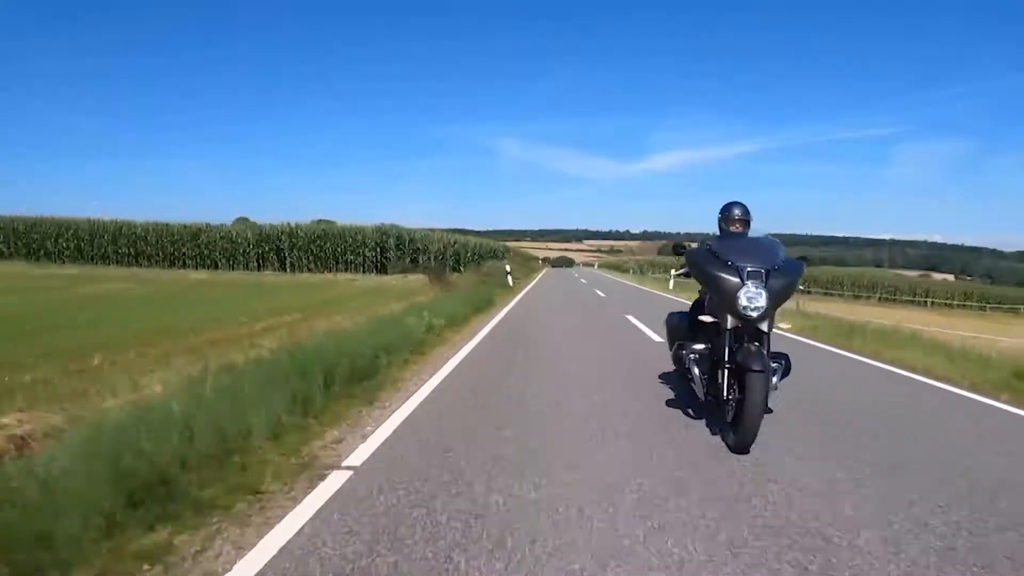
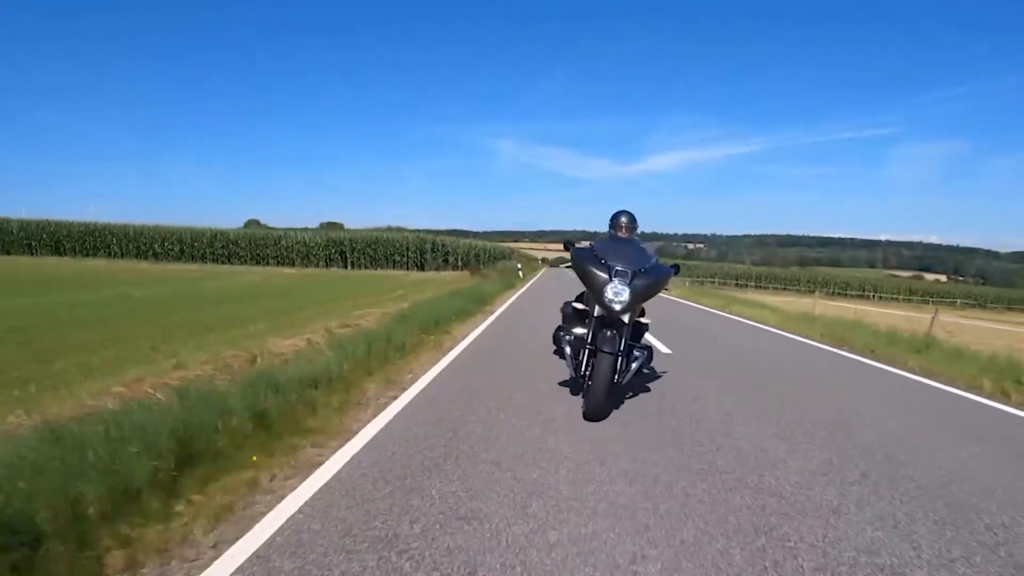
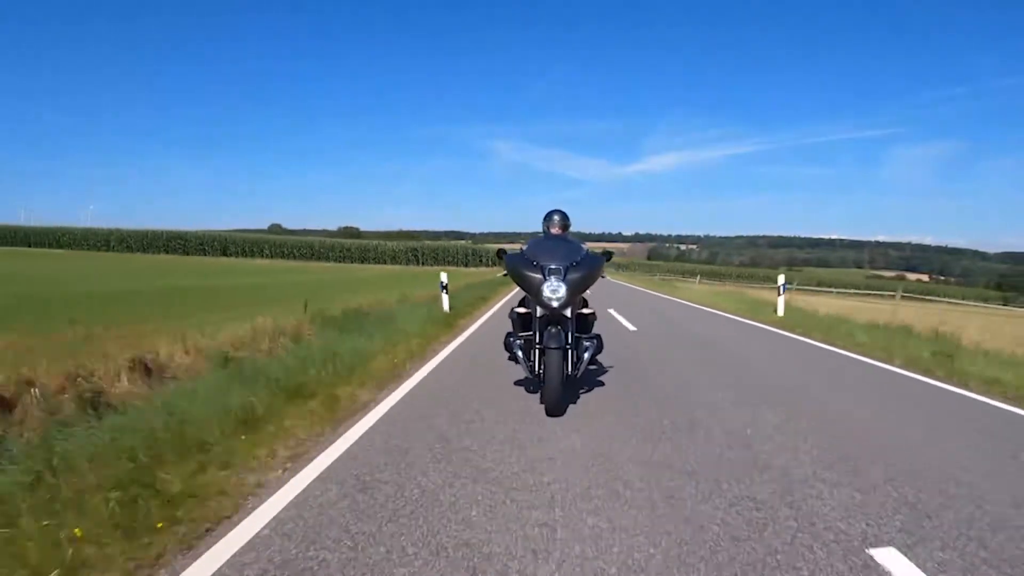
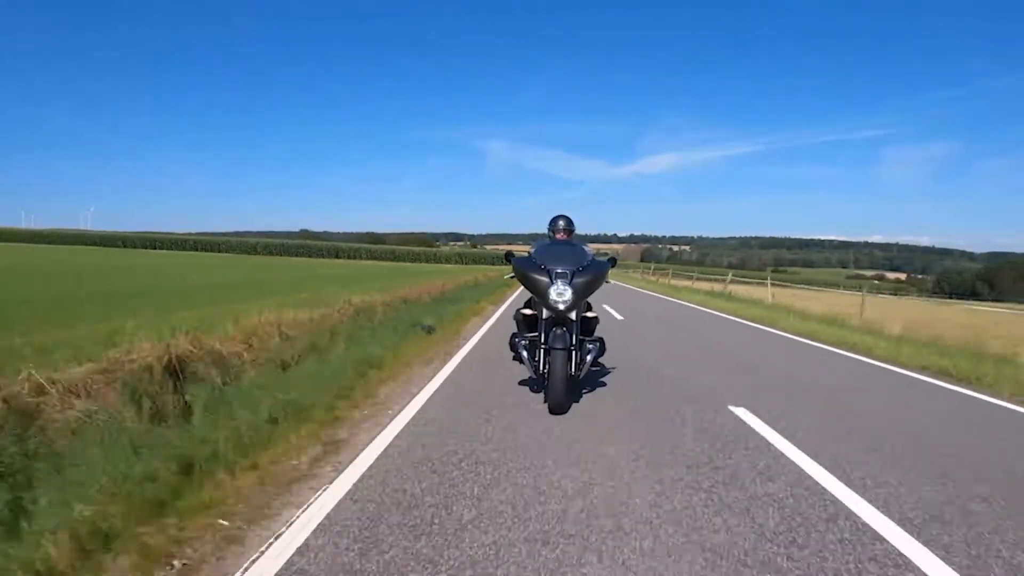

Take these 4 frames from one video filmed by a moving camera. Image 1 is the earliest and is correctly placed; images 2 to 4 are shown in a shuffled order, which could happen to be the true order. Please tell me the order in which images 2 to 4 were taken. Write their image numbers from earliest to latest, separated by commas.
2, 3, 4
